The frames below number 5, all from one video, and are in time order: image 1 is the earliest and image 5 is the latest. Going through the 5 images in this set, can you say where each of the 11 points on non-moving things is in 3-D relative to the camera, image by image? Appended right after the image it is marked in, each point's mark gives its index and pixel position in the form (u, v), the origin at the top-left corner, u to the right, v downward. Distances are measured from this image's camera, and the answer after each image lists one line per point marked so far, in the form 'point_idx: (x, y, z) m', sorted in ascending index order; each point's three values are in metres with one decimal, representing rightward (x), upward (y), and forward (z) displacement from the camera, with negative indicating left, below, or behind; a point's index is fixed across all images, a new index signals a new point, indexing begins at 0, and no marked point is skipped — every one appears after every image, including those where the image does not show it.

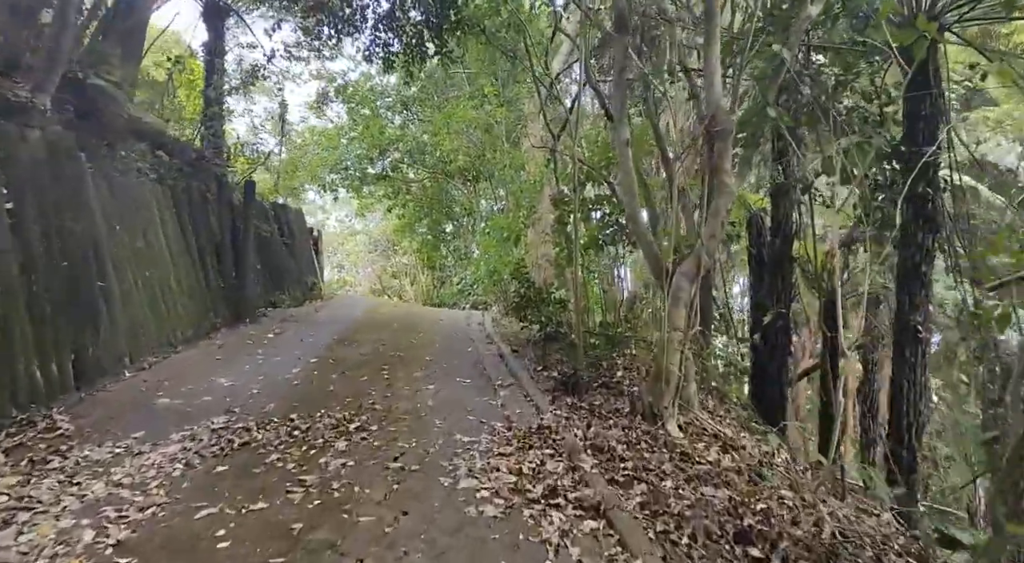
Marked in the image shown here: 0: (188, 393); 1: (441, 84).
0: (-2.1, -0.7, +3.9) m
1: (-1.7, +4.7, +14.7) m
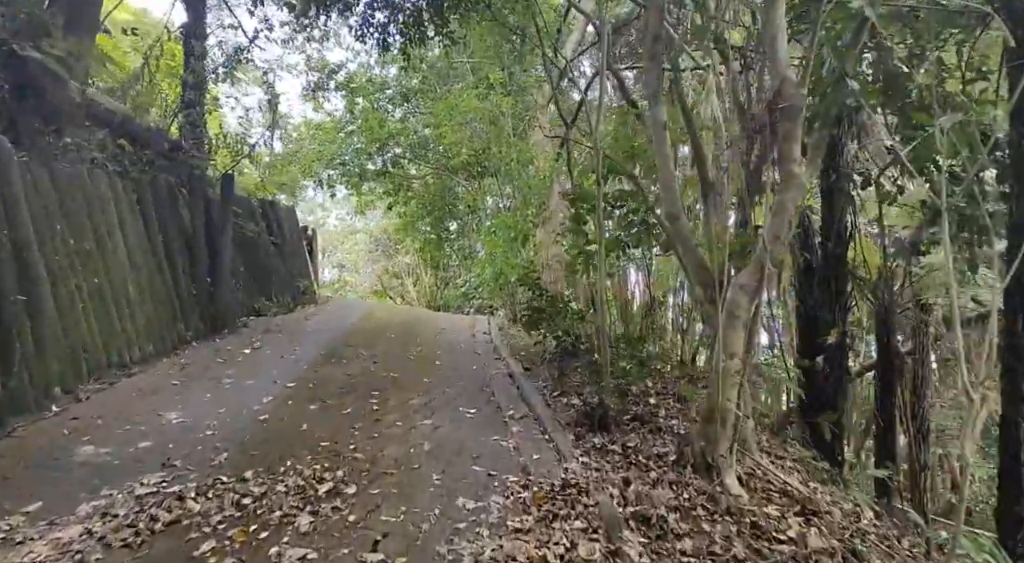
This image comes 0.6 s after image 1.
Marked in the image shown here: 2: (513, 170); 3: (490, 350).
0: (-2.0, -0.8, +3.1) m
1: (-1.5, +4.7, +13.9) m
2: (0.0, +1.9, +10.8) m
3: (-0.2, -0.7, +6.4) m
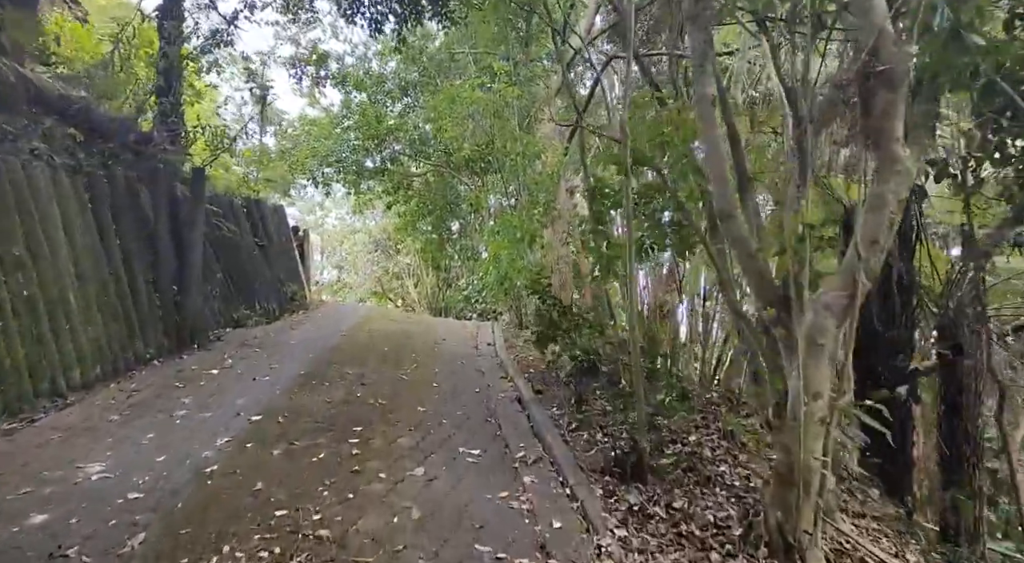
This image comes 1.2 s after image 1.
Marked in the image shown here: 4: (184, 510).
0: (-1.9, -0.9, +2.4) m
1: (-1.4, +4.6, +13.1) m
2: (+0.1, +1.9, +10.0) m
3: (-0.2, -0.8, +5.7) m
4: (-1.3, -0.9, +2.5) m
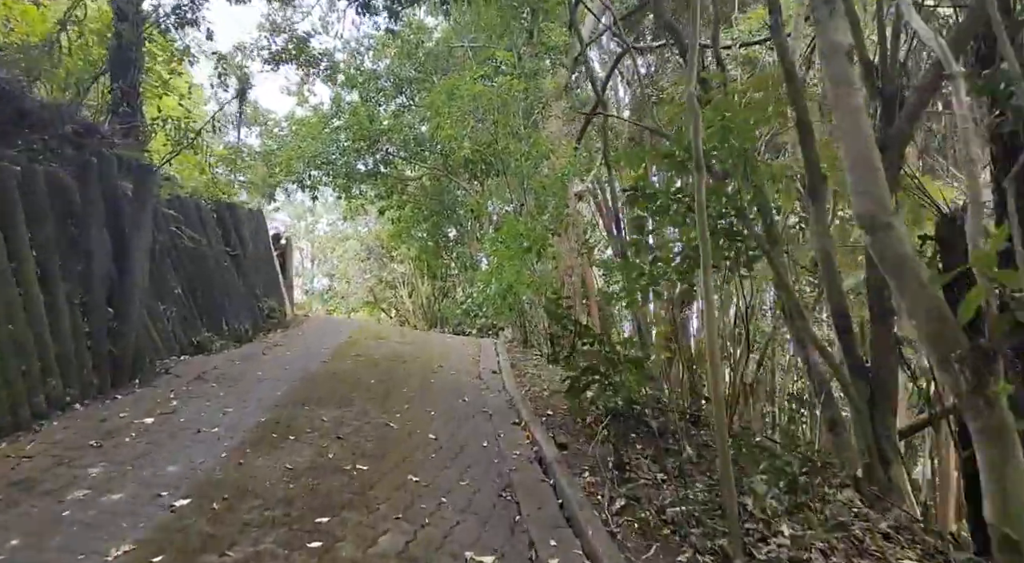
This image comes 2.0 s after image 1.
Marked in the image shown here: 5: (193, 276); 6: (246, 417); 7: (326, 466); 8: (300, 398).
0: (-1.8, -1.0, +1.4) m
1: (-1.4, +4.4, +12.2) m
2: (+0.2, +1.7, +9.0) m
3: (-0.1, -0.9, +4.7) m
4: (-1.2, -1.0, +1.4) m
5: (-3.2, +0.1, +6.2) m
6: (-1.7, -0.9, +4.0) m
7: (-1.0, -0.9, +3.2) m
8: (-1.5, -0.9, +4.5) m
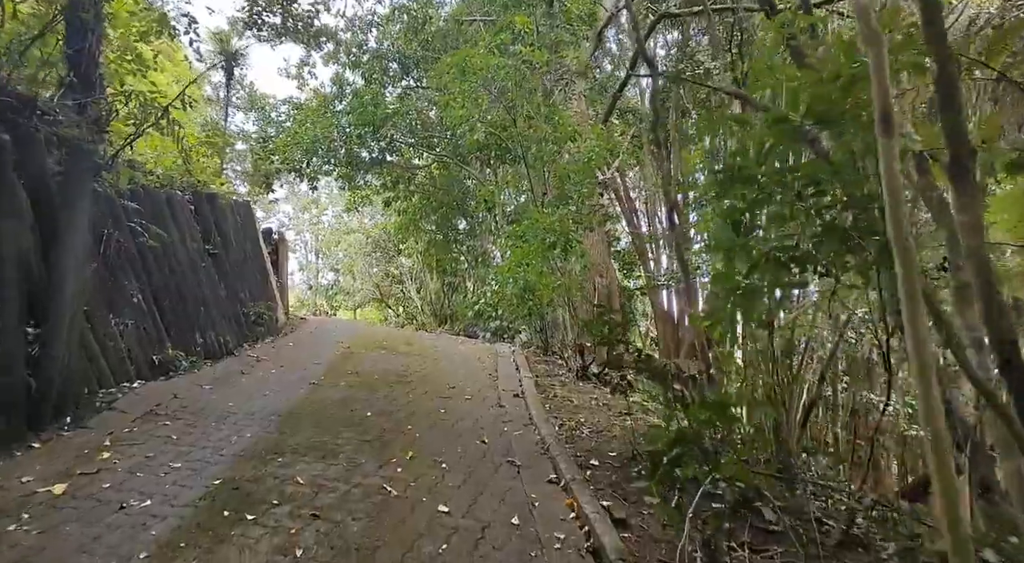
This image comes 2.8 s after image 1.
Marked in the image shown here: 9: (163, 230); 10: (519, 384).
0: (-1.7, -1.1, +0.4) m
1: (-1.1, +4.4, +11.1) m
2: (+0.4, +1.7, +7.9) m
3: (+0.1, -1.0, +3.6) m
4: (-1.0, -1.1, +0.4) m
5: (-3.0, 0.0, +5.2) m
6: (-1.5, -0.9, +3.0) m
7: (-0.8, -1.0, +2.2) m
8: (-1.3, -0.9, +3.5) m
9: (-3.1, +0.5, +5.5) m
10: (+0.1, -0.9, +5.6) m
